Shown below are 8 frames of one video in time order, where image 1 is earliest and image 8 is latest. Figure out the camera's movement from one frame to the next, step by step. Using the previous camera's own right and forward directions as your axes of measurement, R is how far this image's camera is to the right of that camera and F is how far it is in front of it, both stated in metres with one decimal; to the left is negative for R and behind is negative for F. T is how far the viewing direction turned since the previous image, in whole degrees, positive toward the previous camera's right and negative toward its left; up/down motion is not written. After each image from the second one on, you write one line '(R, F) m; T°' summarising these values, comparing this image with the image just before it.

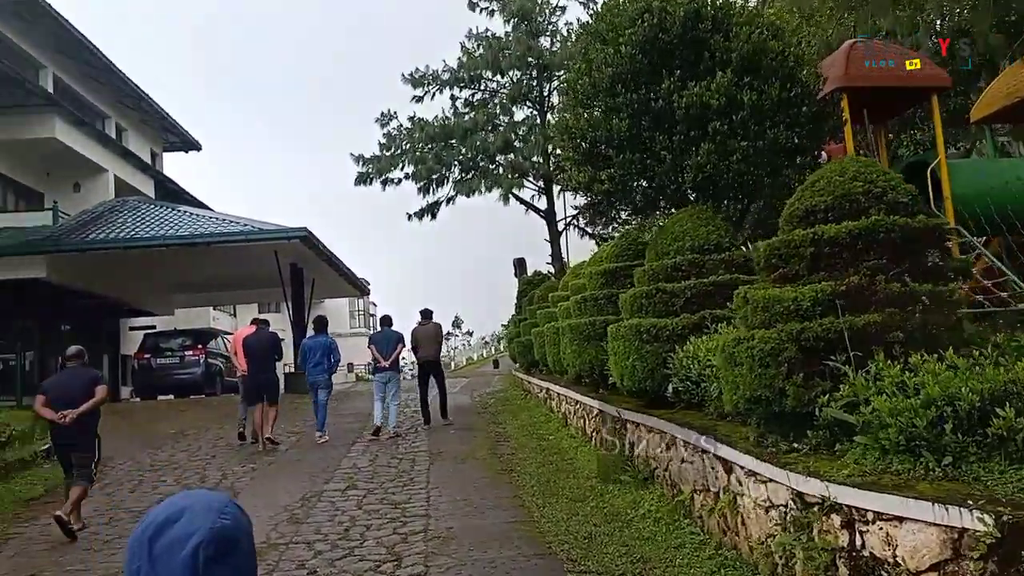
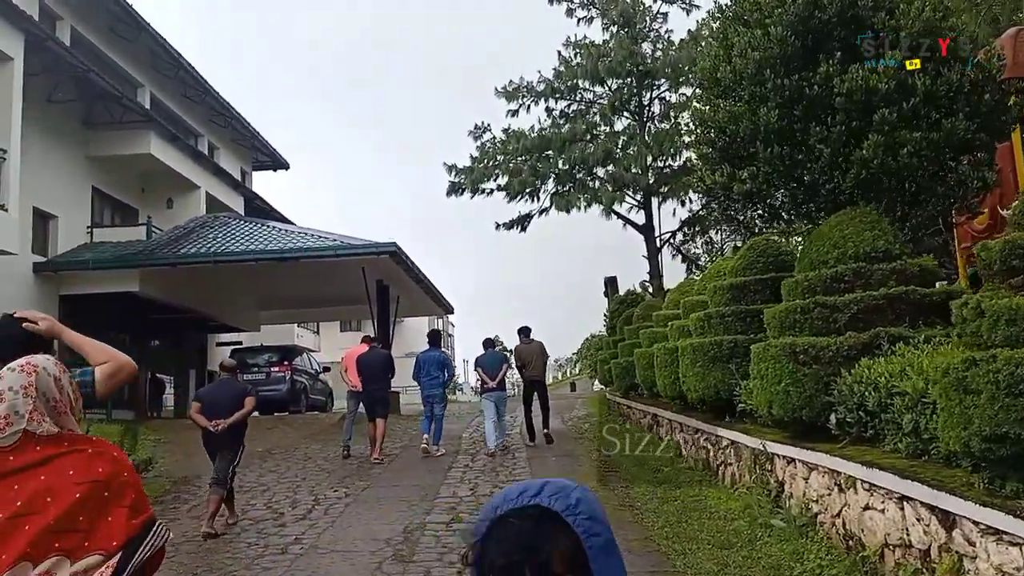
(-0.5, +0.9) m; -5°
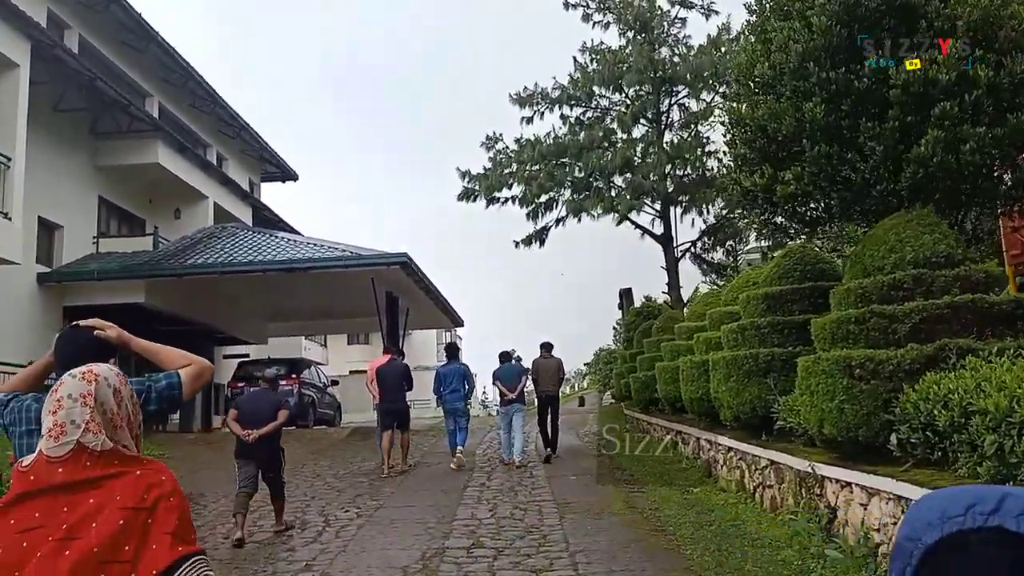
(-0.2, +0.5) m; 0°
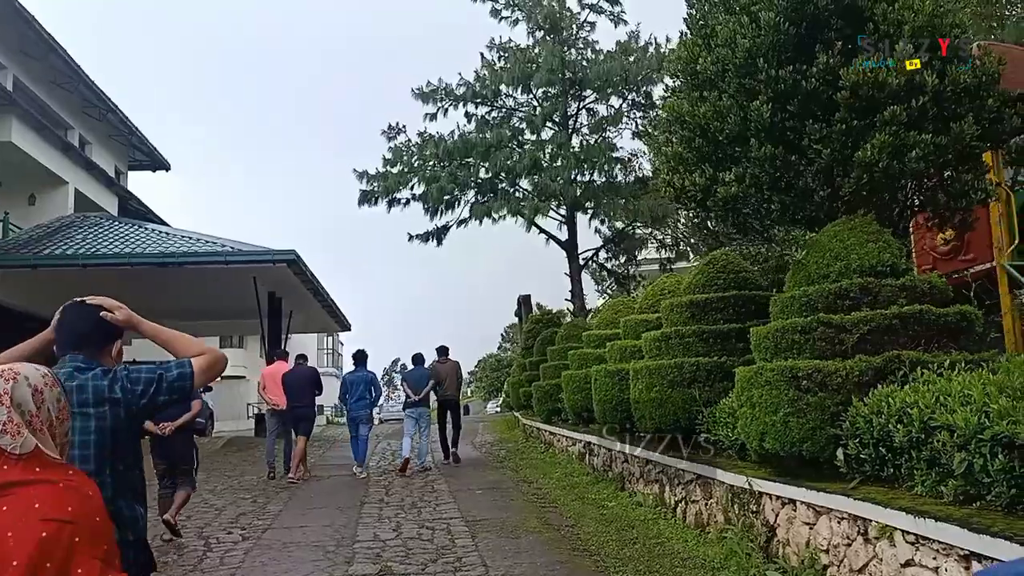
(-0.4, +0.7) m; +8°
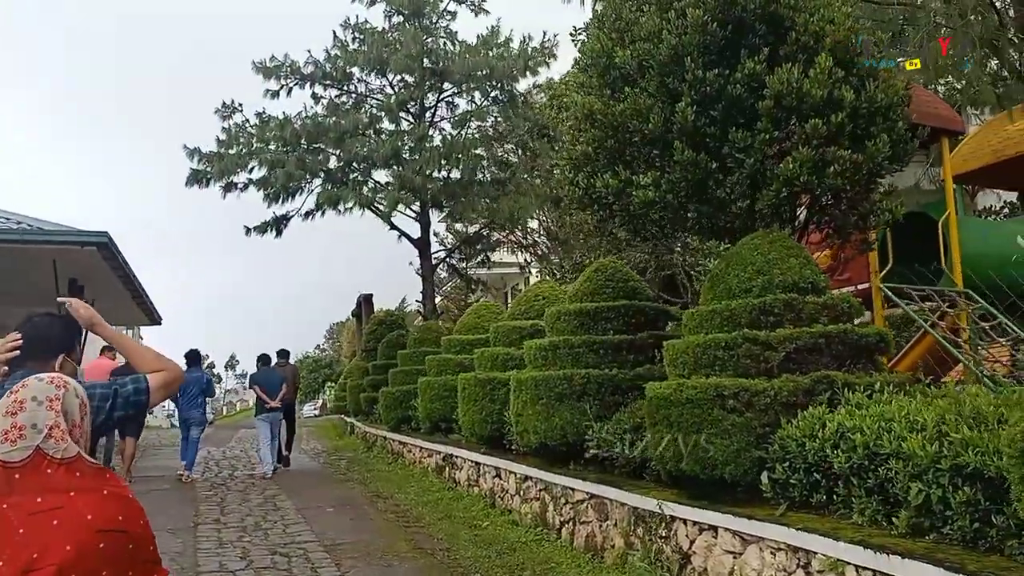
(-0.6, +0.8) m; +13°
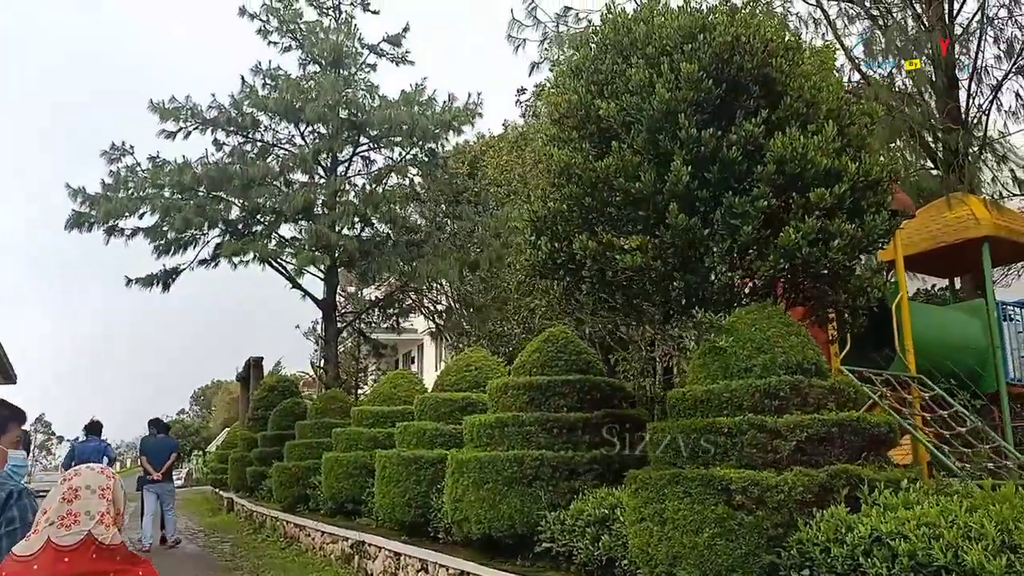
(-0.6, +0.9) m; +8°
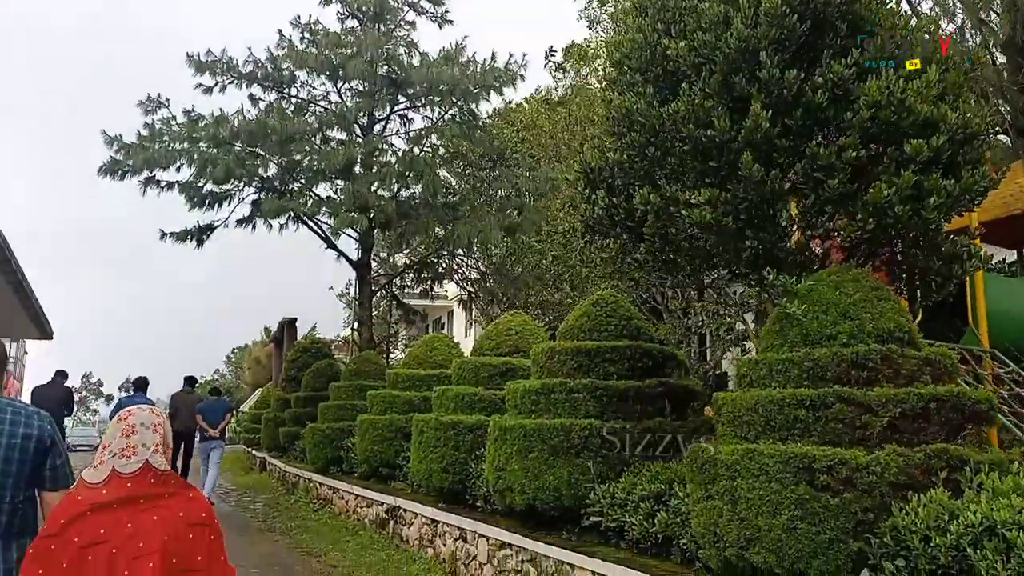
(-0.2, +0.5) m; -2°
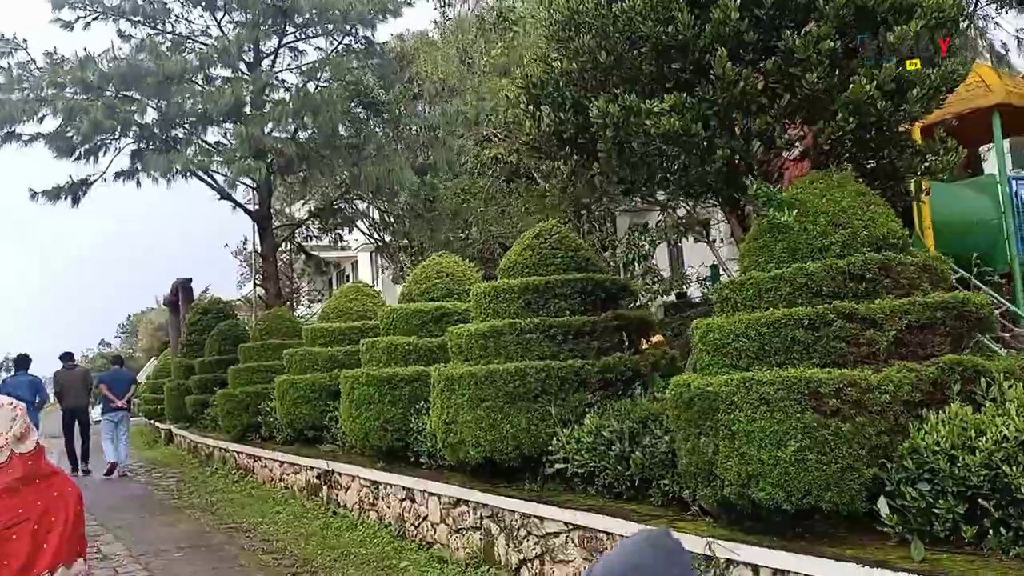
(-0.3, +0.7) m; +7°
